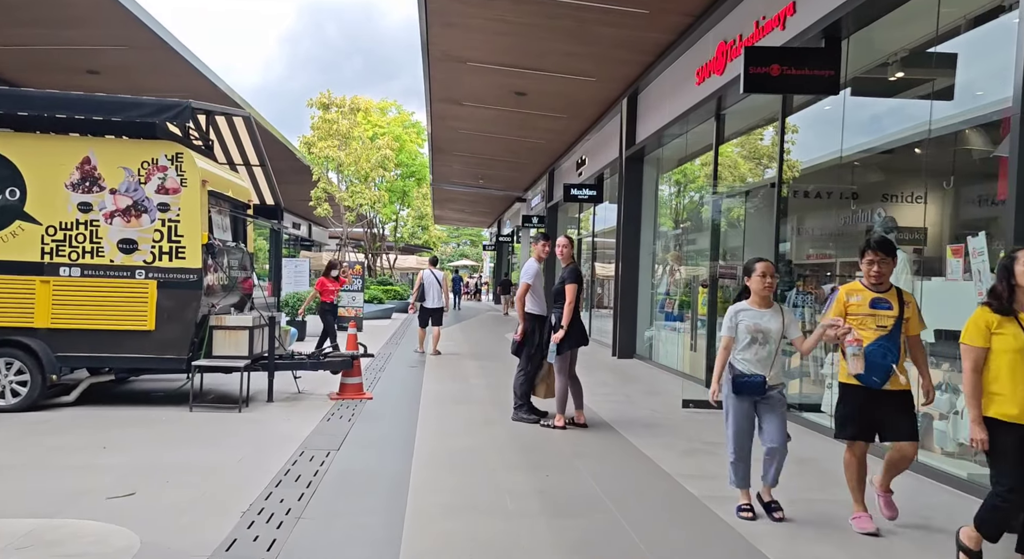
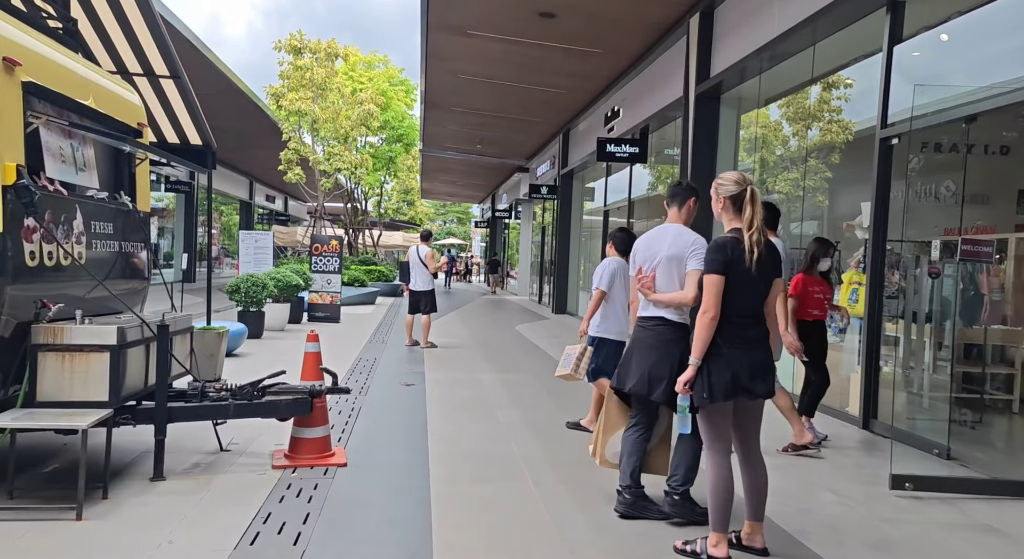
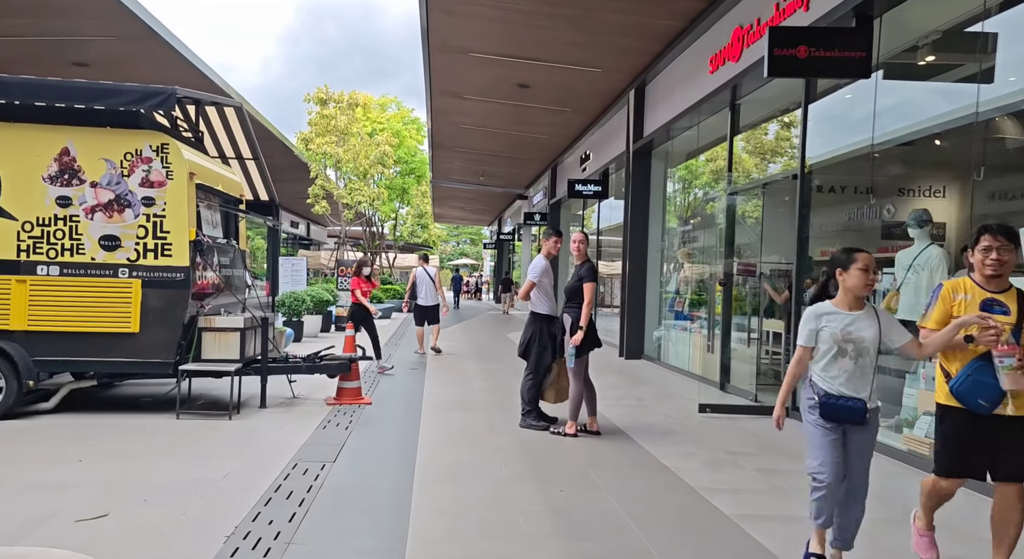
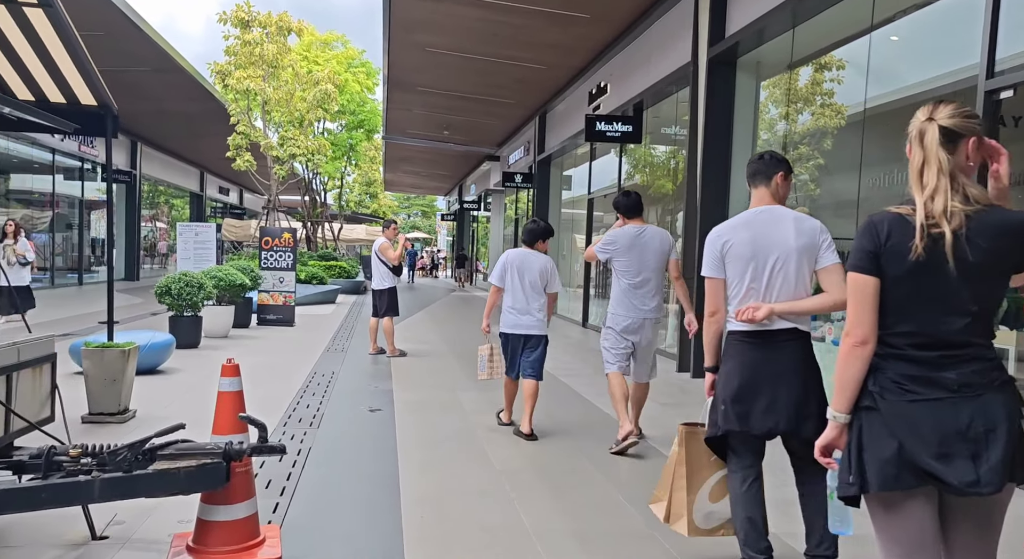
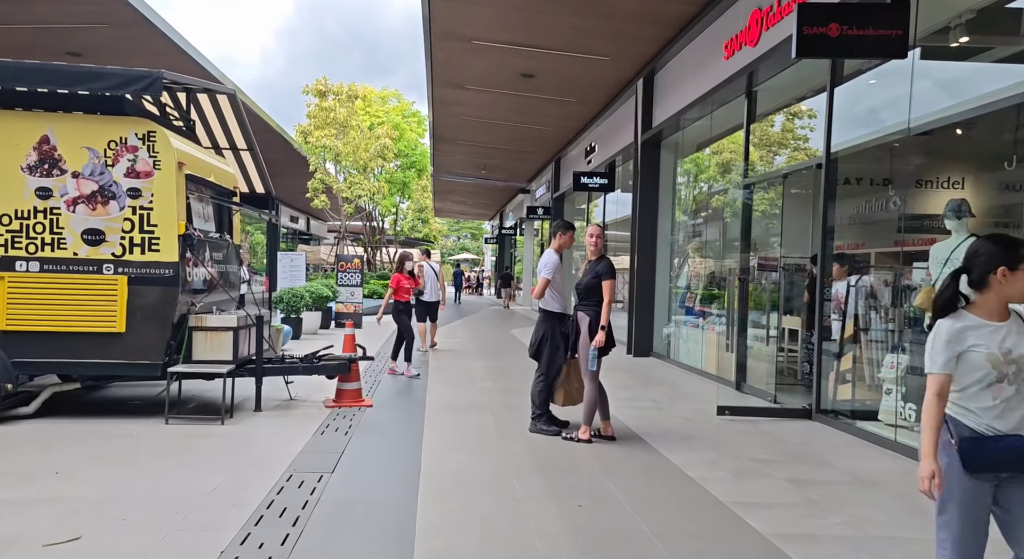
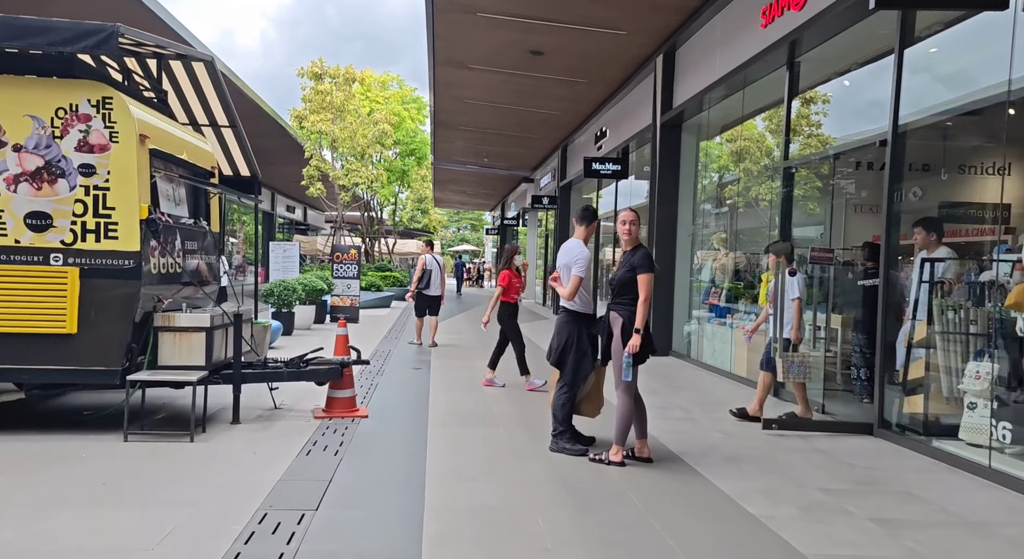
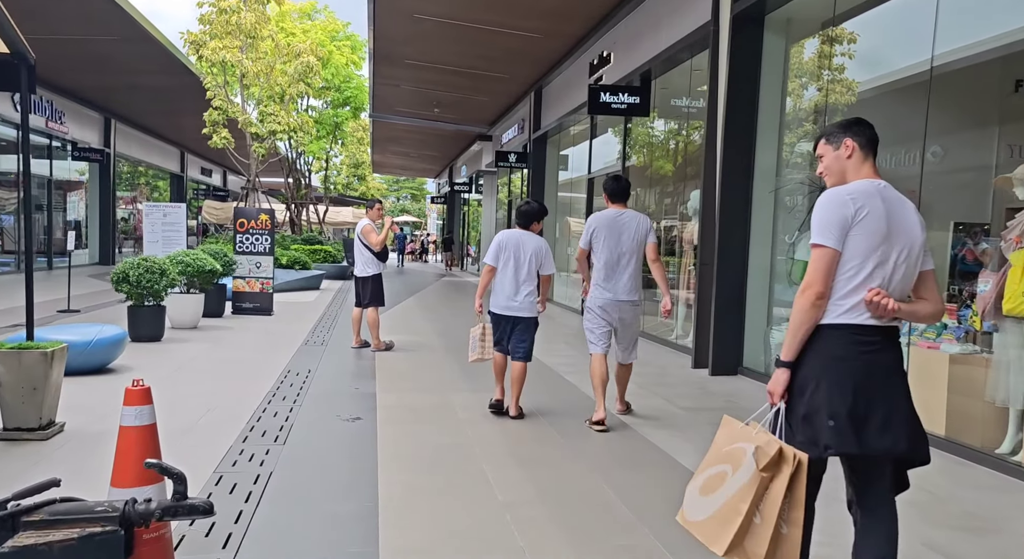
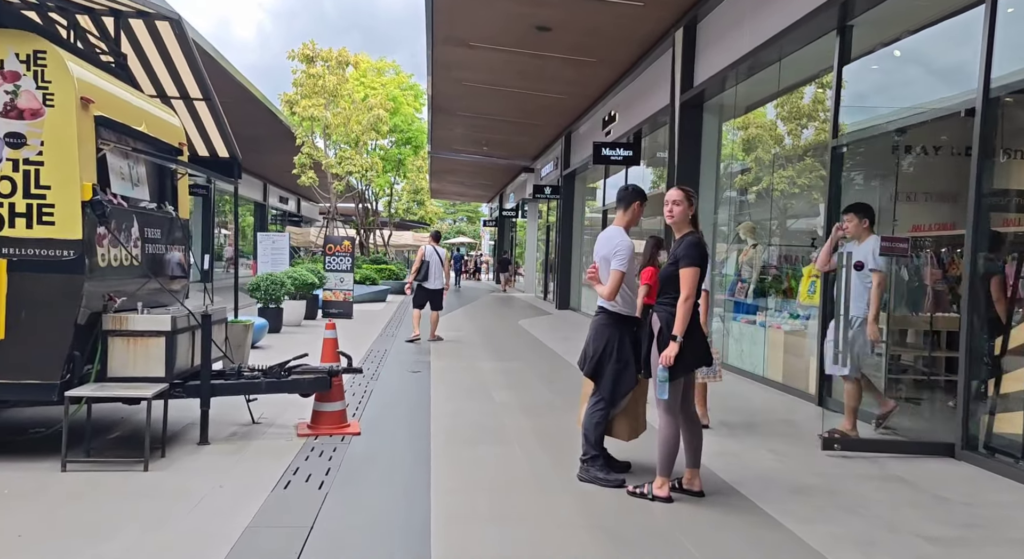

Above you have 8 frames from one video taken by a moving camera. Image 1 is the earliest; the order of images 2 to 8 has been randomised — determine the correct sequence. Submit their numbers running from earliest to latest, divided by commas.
3, 5, 6, 8, 2, 4, 7
